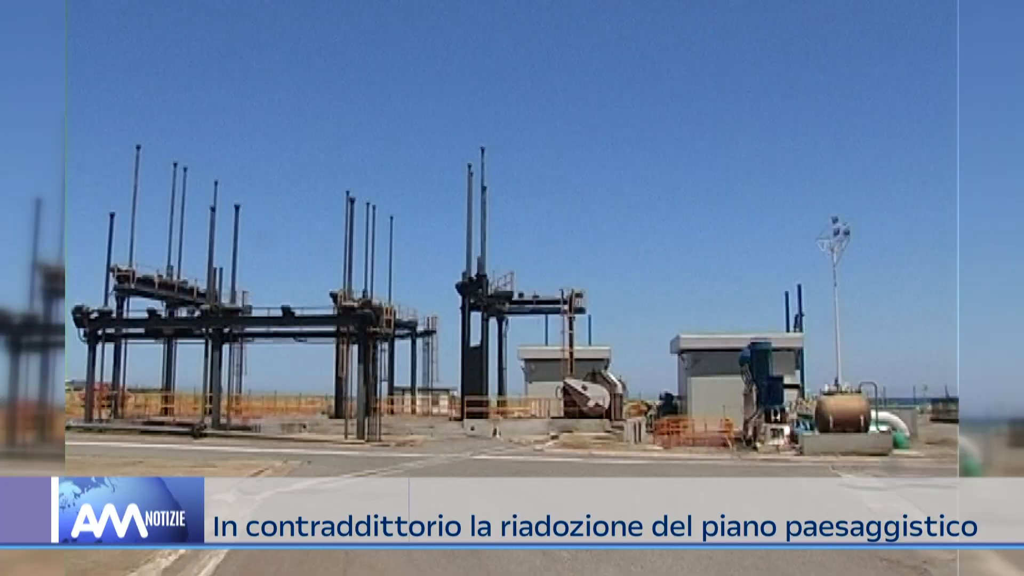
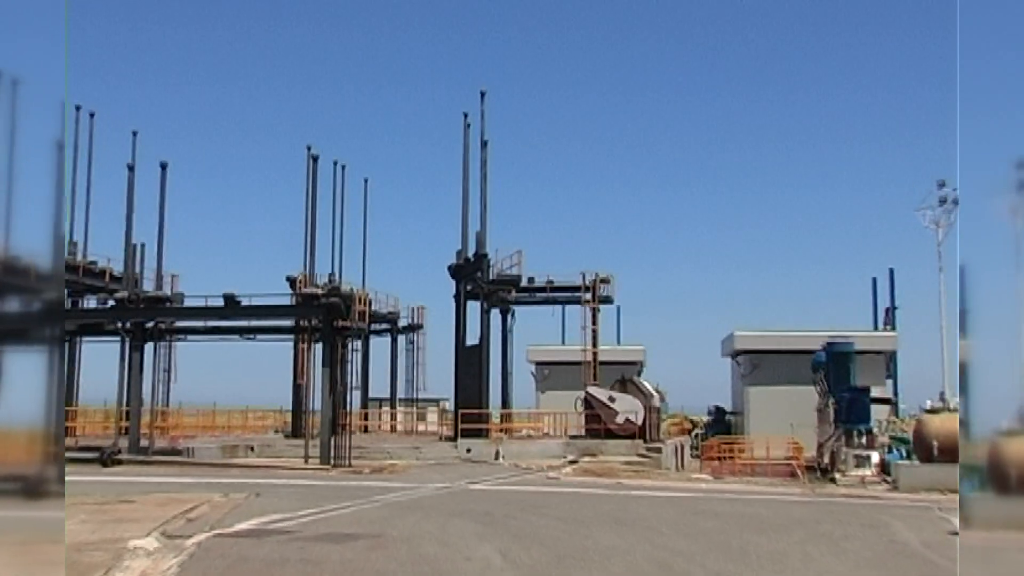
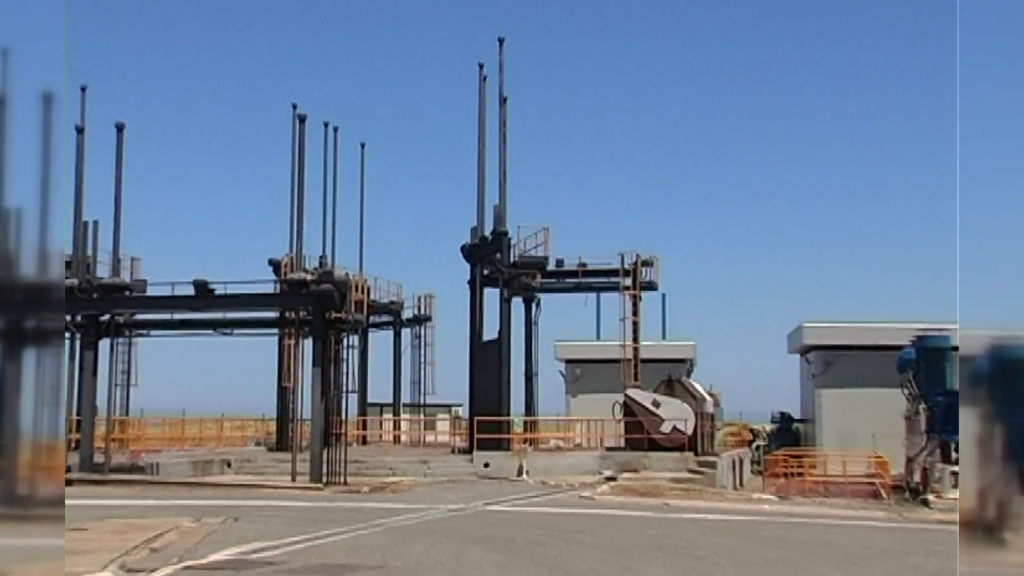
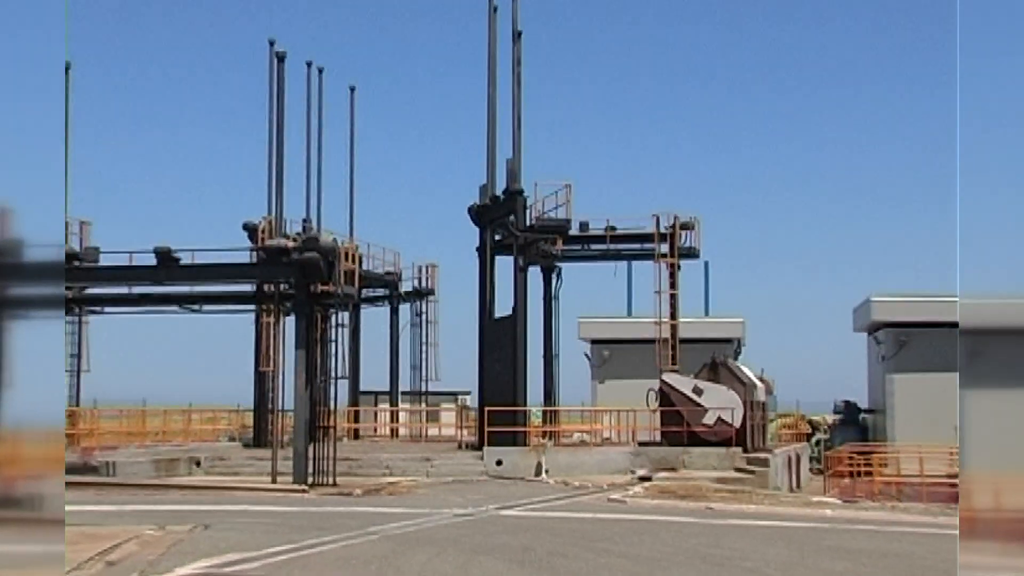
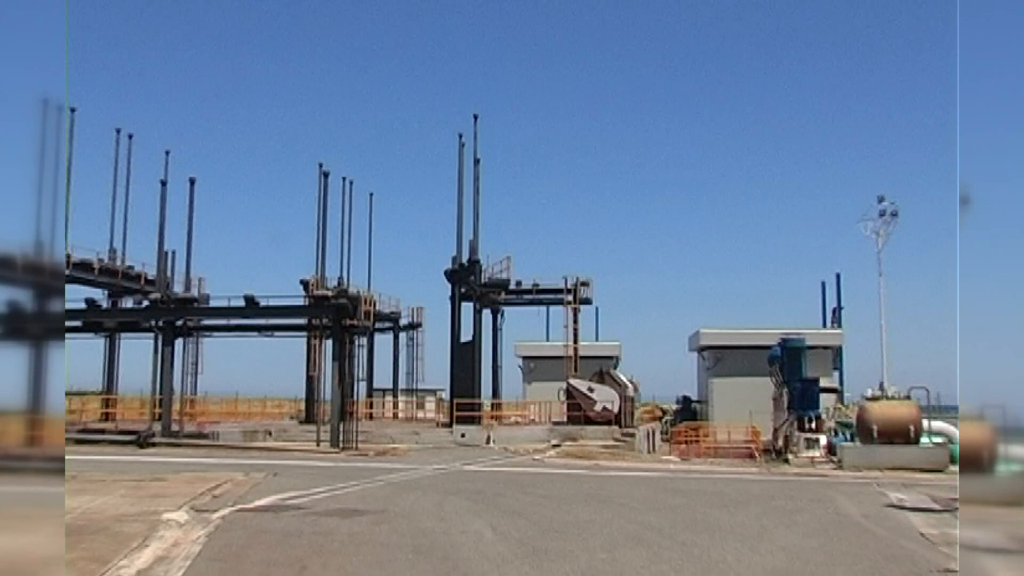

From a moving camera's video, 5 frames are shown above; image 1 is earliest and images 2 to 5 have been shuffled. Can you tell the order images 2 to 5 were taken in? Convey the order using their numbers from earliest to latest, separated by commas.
5, 2, 3, 4
